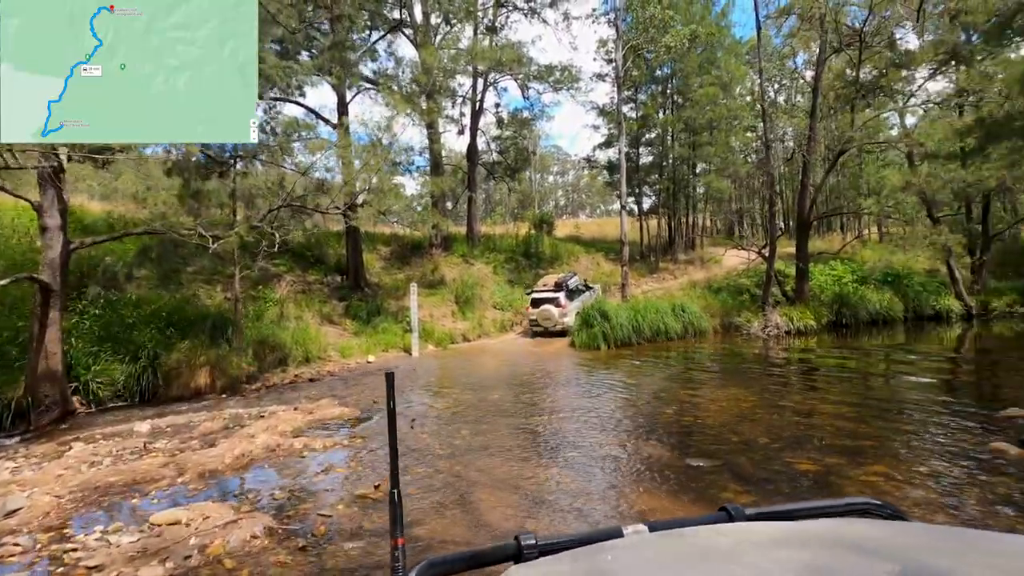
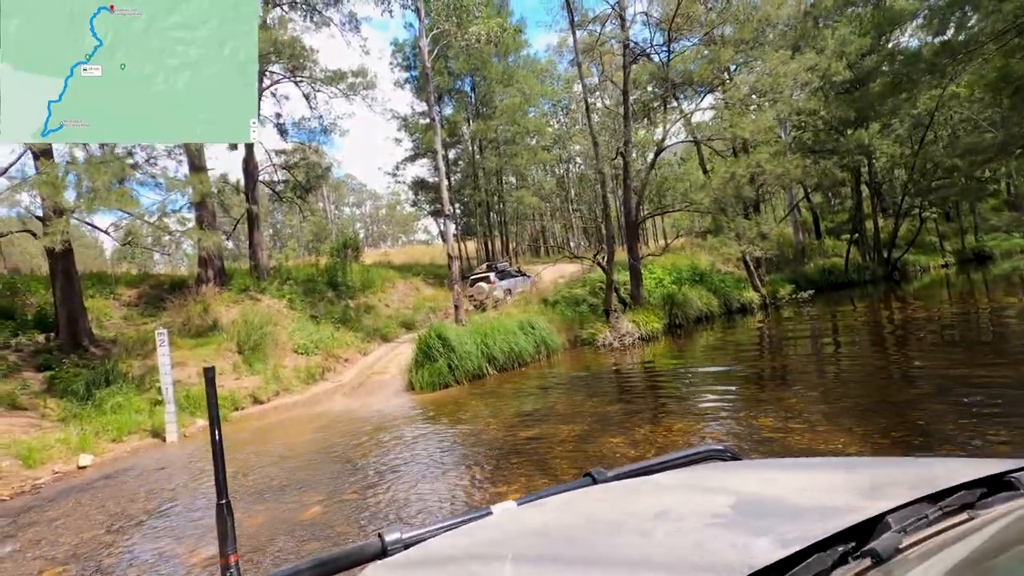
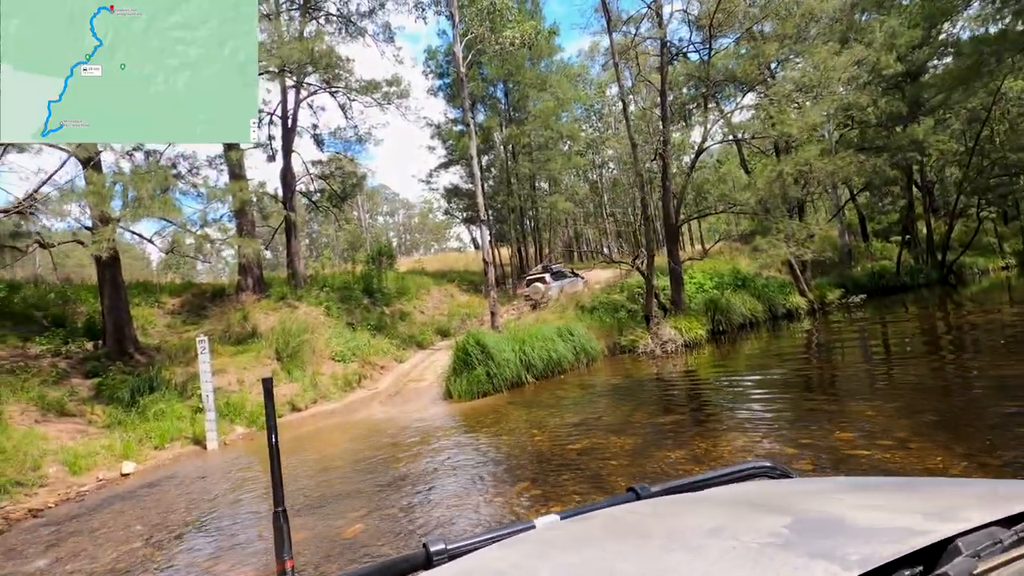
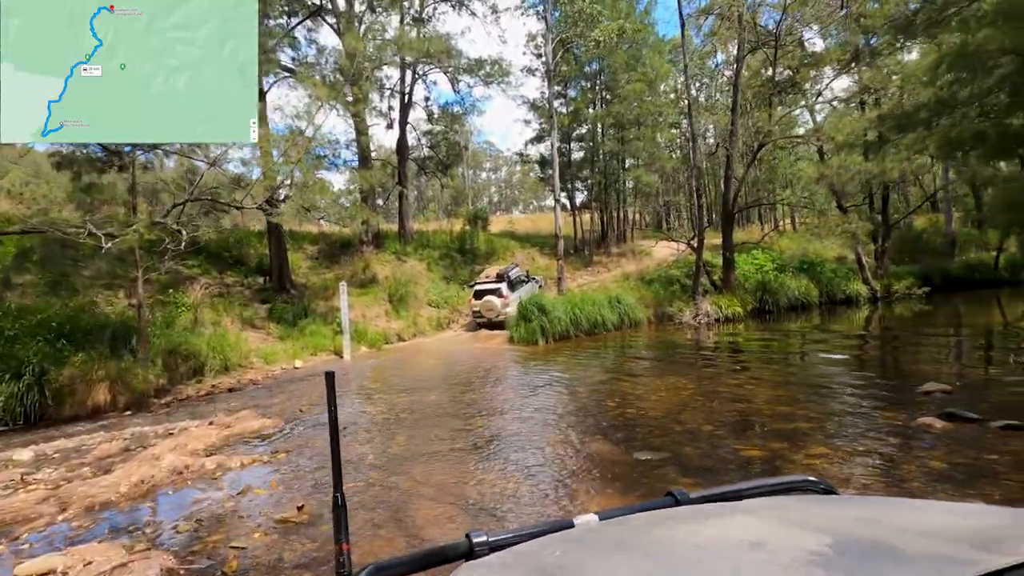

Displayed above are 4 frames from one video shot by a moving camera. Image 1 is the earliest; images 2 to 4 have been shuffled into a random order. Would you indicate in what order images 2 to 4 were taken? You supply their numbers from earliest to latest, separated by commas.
4, 2, 3
